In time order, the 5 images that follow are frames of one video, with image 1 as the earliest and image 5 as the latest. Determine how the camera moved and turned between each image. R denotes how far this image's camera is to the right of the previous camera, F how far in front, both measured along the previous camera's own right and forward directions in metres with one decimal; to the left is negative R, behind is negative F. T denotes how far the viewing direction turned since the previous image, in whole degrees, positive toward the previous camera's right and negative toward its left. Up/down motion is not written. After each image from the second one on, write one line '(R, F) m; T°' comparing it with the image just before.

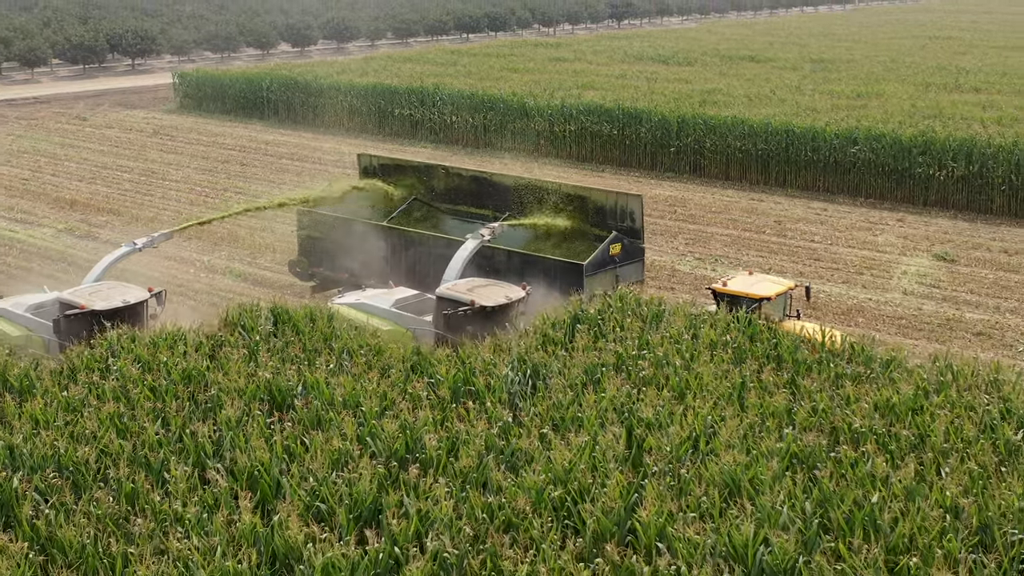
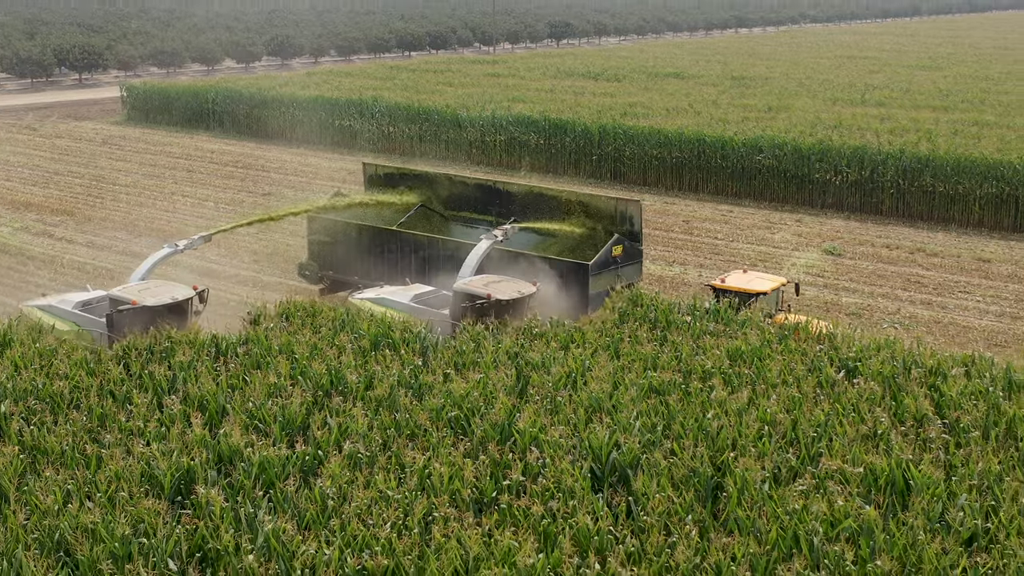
(+0.3, -1.6) m; +2°
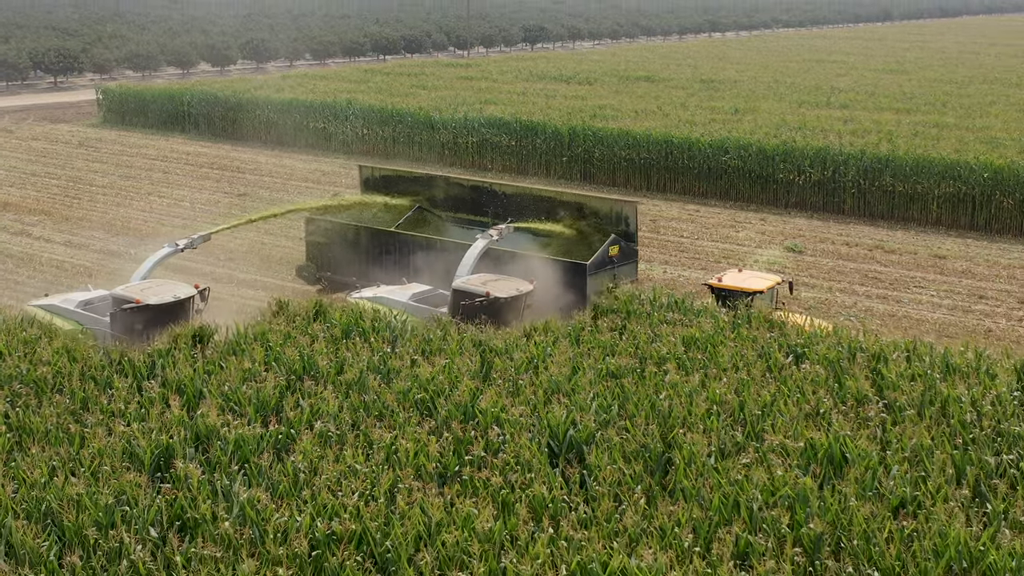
(+0.1, -0.5) m; +1°
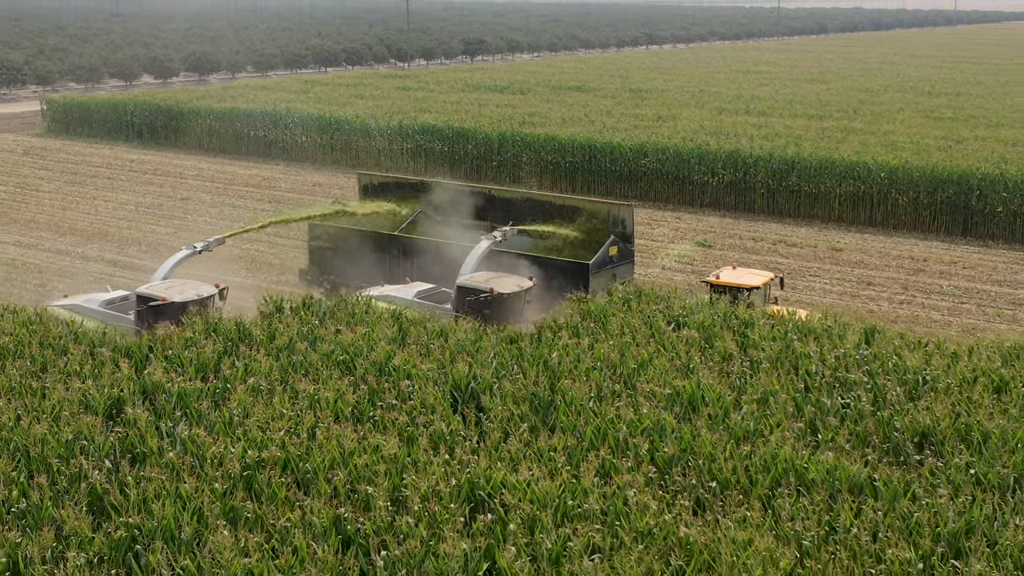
(+0.3, -1.3) m; +2°
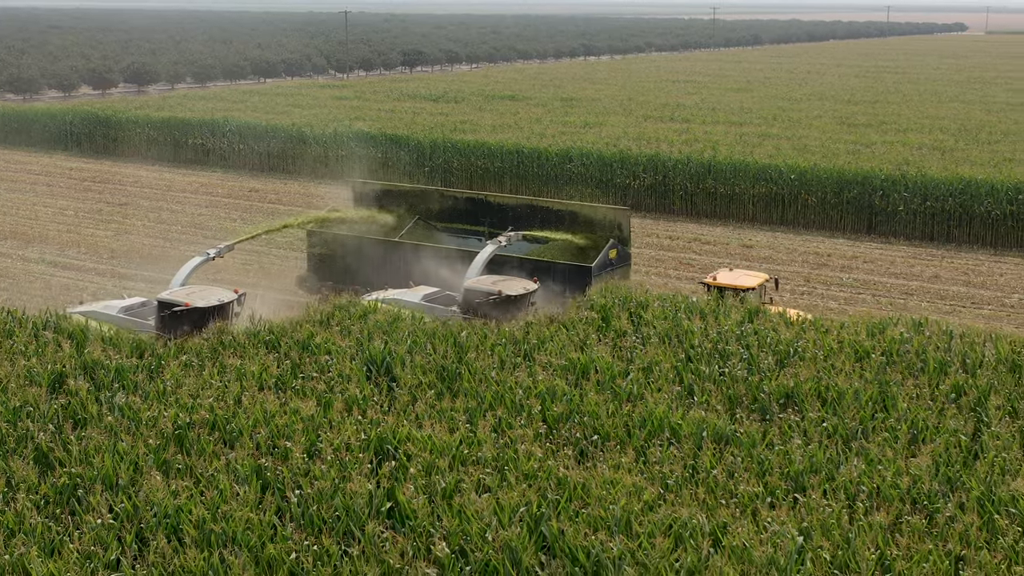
(+0.3, -1.0) m; +2°
